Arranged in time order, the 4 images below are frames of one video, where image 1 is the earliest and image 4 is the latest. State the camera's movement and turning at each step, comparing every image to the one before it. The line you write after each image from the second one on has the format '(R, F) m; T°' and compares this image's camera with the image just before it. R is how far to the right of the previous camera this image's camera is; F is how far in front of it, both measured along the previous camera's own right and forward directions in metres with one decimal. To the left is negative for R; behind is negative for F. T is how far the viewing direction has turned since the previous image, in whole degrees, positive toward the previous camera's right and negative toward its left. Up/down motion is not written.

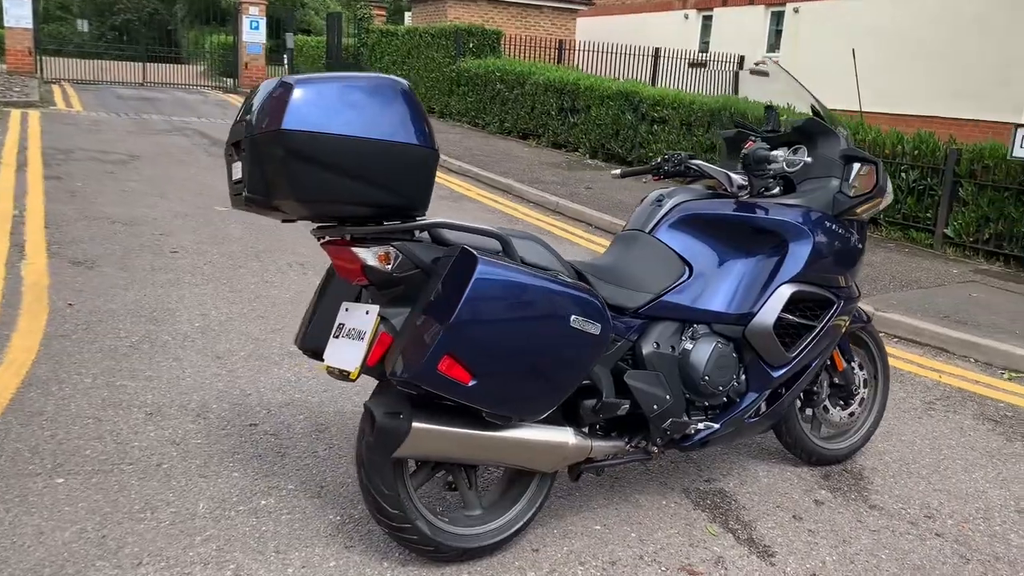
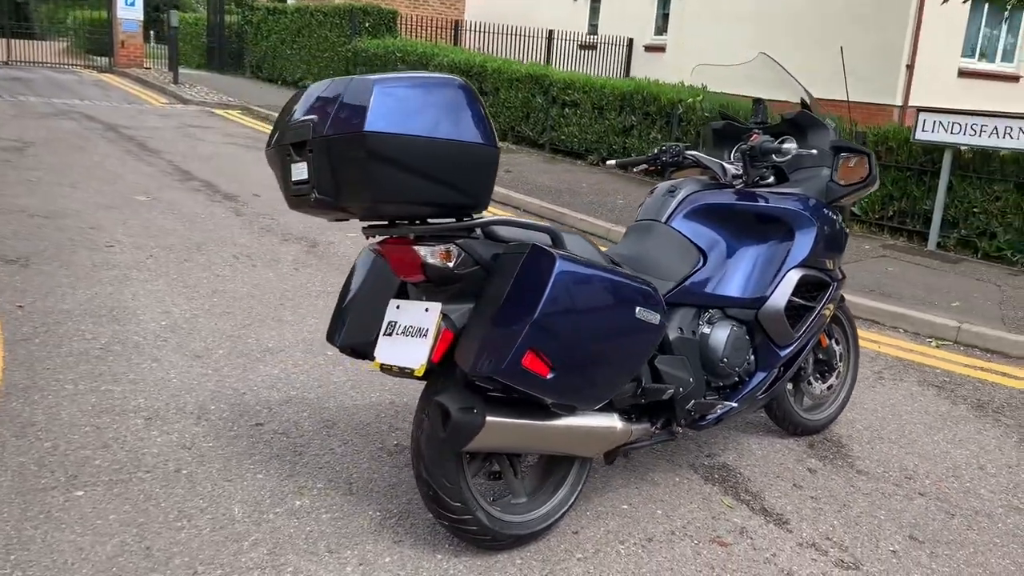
(-0.6, 0.0) m; +8°
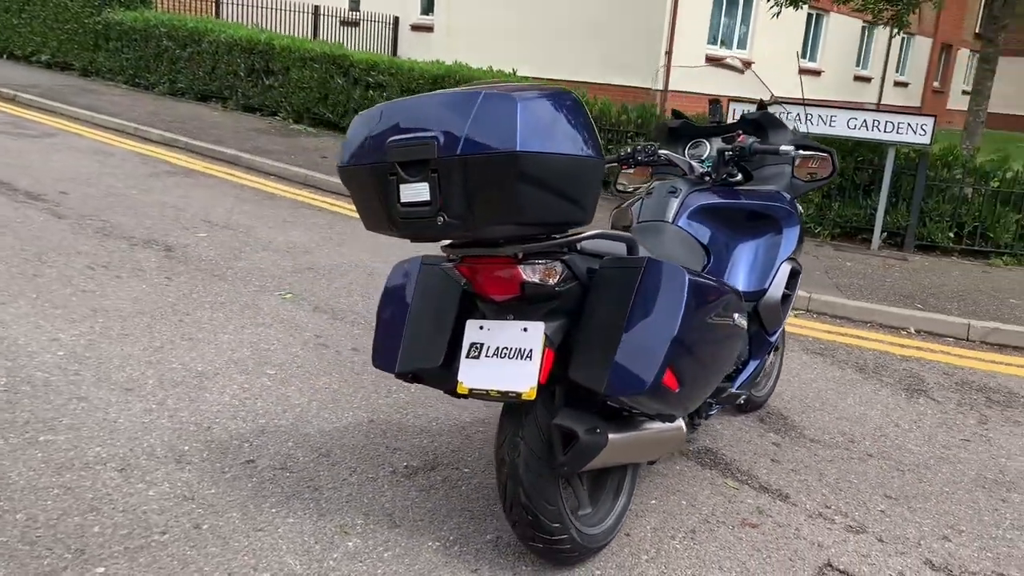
(-1.1, +0.2) m; +17°
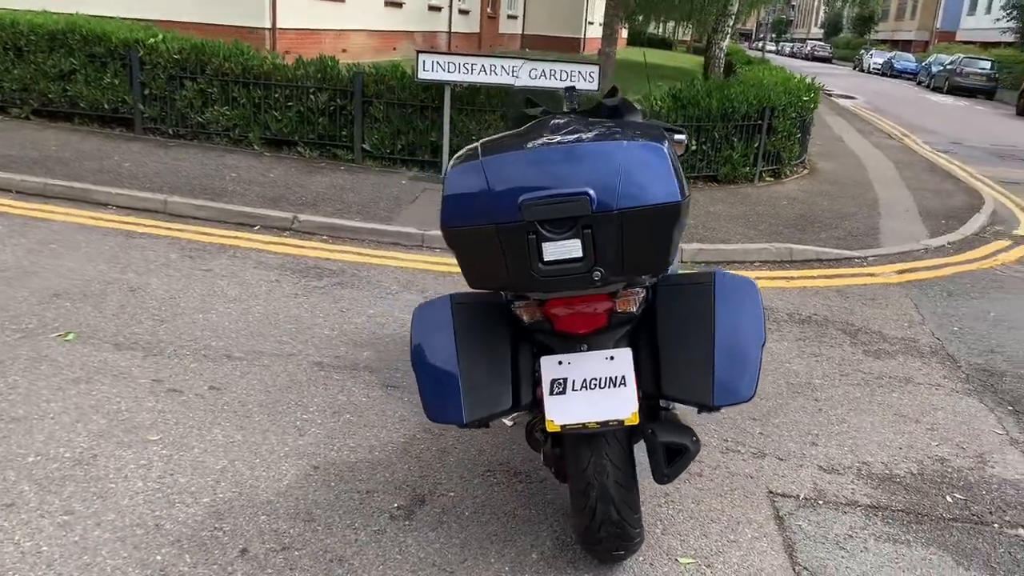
(-1.4, +0.4) m; +27°
